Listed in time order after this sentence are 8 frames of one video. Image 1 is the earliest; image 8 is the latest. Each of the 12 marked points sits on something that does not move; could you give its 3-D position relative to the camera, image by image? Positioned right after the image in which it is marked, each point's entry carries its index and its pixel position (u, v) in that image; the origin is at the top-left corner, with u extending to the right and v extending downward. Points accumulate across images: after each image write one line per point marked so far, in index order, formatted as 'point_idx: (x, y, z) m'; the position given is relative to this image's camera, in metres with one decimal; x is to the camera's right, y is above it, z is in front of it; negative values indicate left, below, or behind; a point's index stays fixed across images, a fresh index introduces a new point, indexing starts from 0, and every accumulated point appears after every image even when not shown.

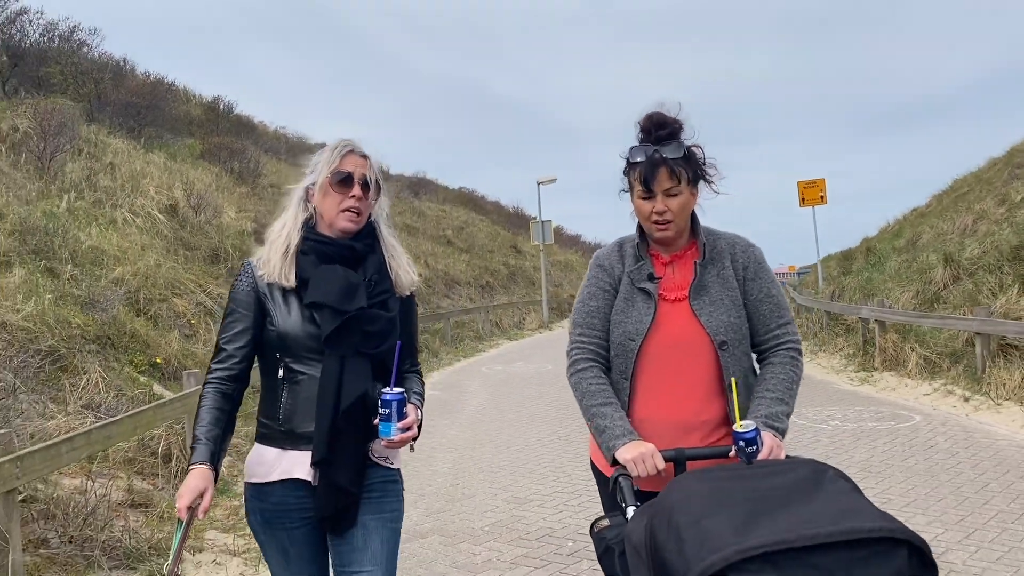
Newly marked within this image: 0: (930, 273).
0: (+6.3, +0.3, +12.5) m
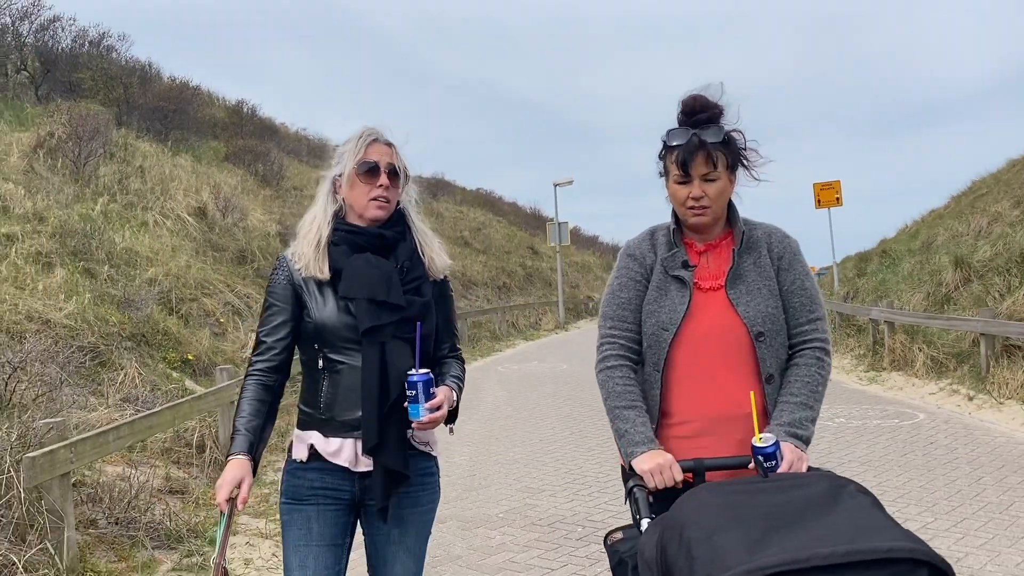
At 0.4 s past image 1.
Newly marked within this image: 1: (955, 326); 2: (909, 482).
0: (+6.6, +0.2, +12.7) m
1: (+5.0, -0.4, +9.4) m
2: (+2.8, -1.4, +5.8) m
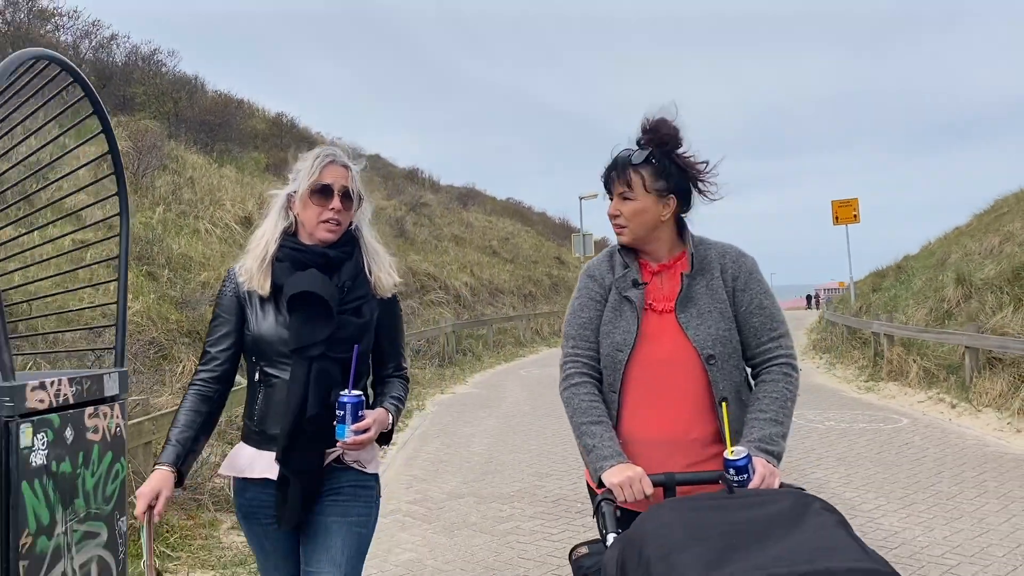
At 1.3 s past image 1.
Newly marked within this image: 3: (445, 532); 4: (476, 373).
0: (+6.9, 0.0, +13.3) m
1: (+5.2, -0.6, +10.0) m
2: (+2.8, -1.5, +6.5) m
3: (-0.4, -1.6, +5.5) m
4: (-0.7, -1.6, +15.9) m
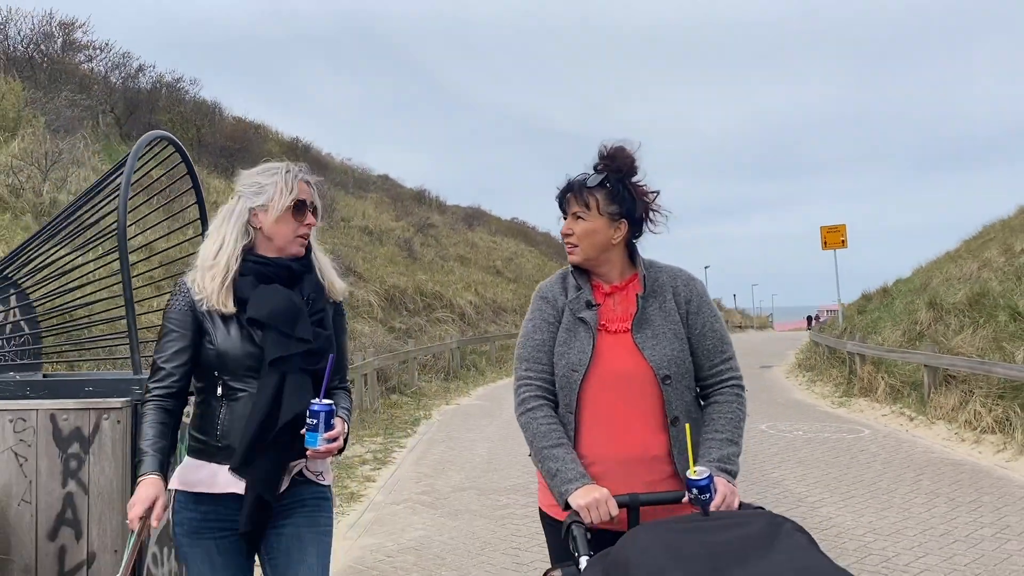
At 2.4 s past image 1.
0: (+6.9, -0.4, +14.2) m
1: (+5.2, -0.9, +10.9) m
2: (+2.8, -1.7, +7.4) m
3: (-0.5, -1.8, +6.4) m
4: (-0.7, -2.0, +16.8) m
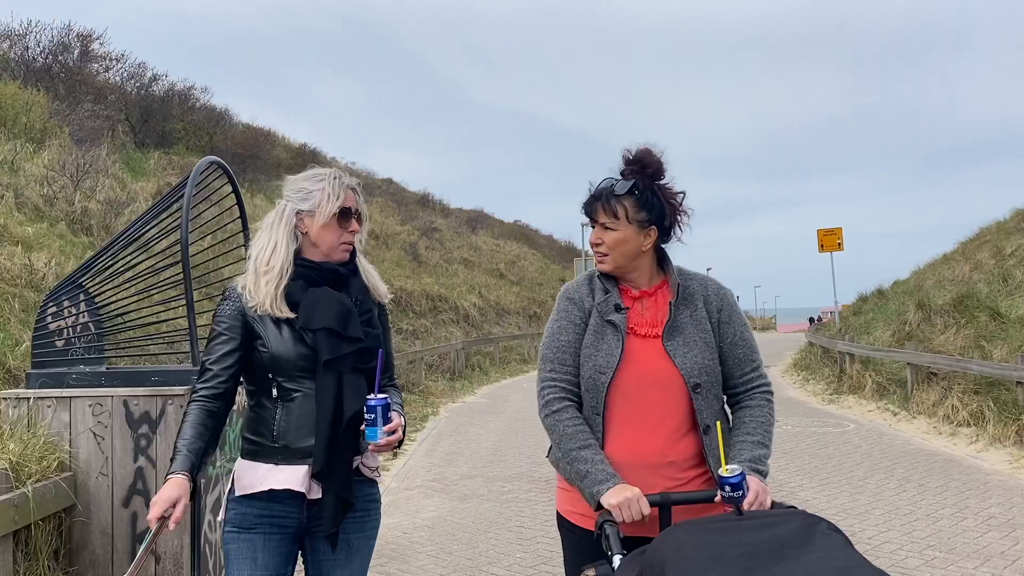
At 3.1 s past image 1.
0: (+7.0, -0.5, +14.8) m
1: (+5.3, -1.0, +11.5) m
2: (+2.9, -1.7, +8.0) m
3: (-0.4, -1.8, +7.0) m
4: (-0.6, -2.1, +17.4) m
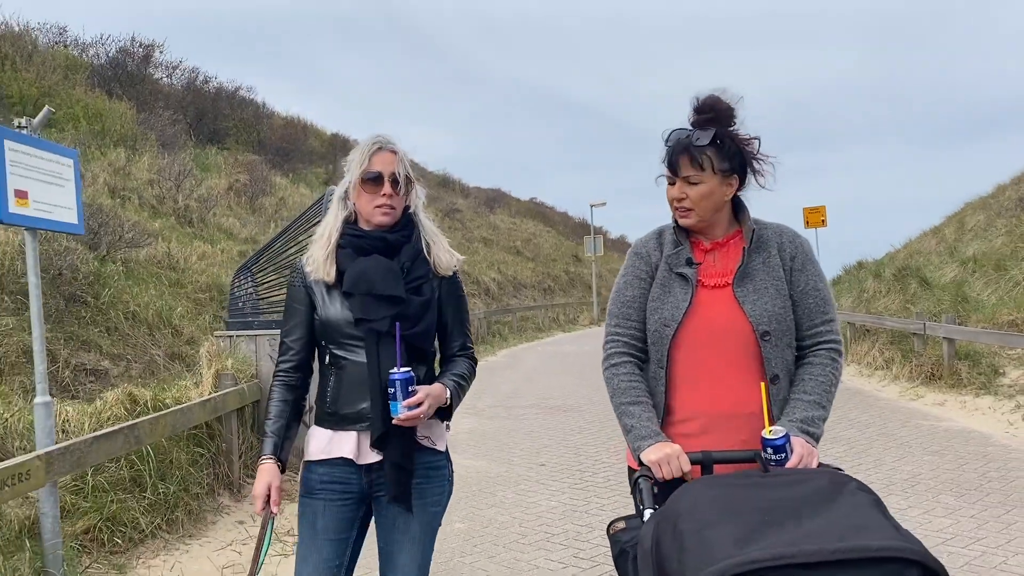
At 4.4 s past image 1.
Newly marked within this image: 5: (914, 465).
0: (+7.3, +0.1, +17.2) m
1: (+5.5, -0.5, +14.0) m
2: (+3.0, -1.4, +10.6) m
3: (-0.3, -1.5, +9.7) m
4: (-0.2, -1.5, +20.0) m
5: (+3.2, -1.4, +6.5) m
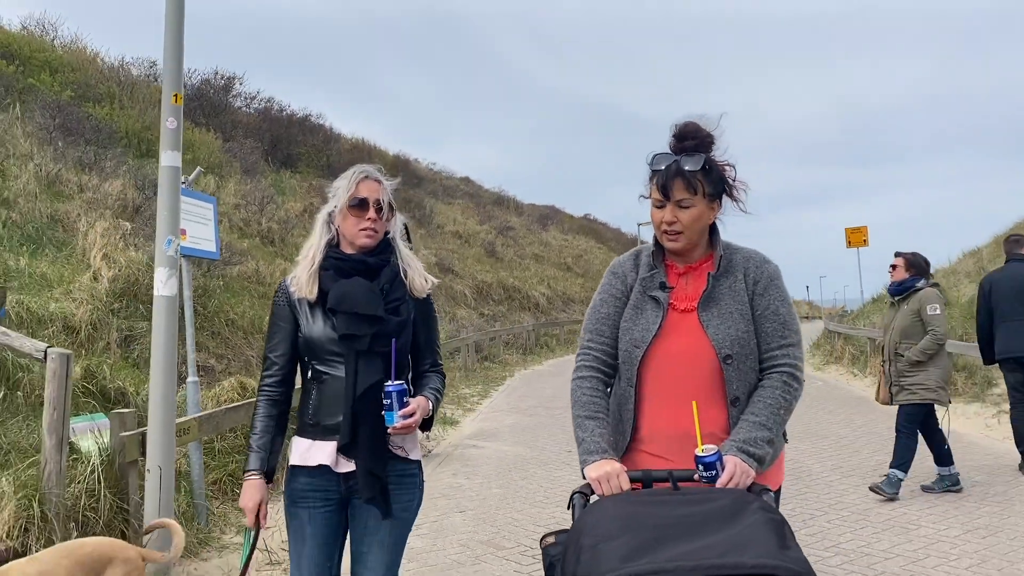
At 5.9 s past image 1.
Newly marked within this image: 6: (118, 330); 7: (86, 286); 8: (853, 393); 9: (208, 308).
0: (+8.3, -0.3, +18.1) m
1: (+6.3, -0.8, +15.0) m
2: (+3.6, -1.6, +11.7) m
3: (+0.2, -1.7, +11.0) m
4: (+1.0, -1.9, +21.4) m
5: (+3.5, -1.6, +7.7) m
6: (-3.6, -0.4, +7.7) m
7: (-4.1, 0.0, +8.0) m
8: (+5.2, -1.6, +12.6) m
9: (-3.6, -0.2, +9.7) m
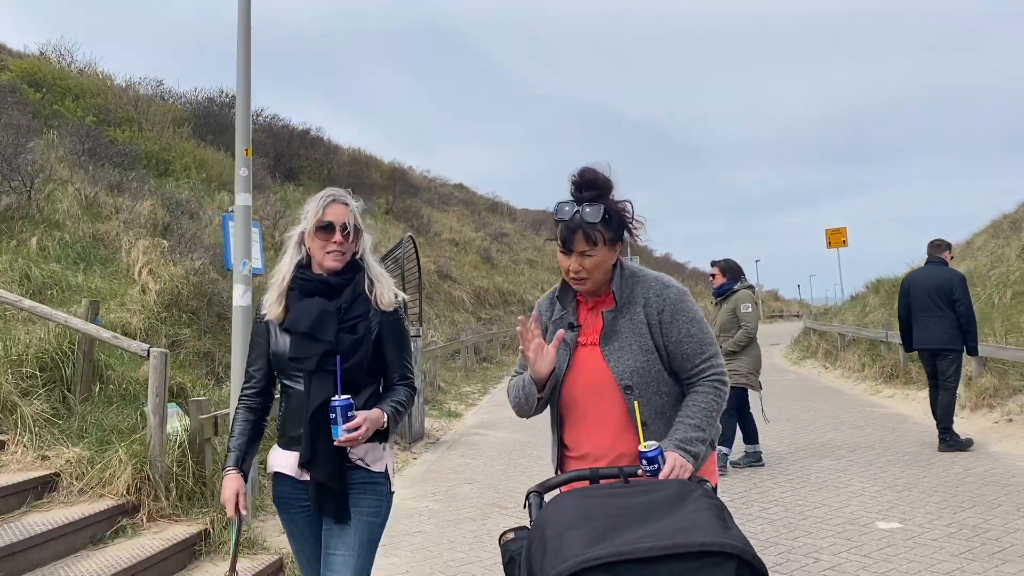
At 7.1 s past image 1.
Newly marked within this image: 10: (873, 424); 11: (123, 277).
0: (+8.2, -0.3, +19.3) m
1: (+6.2, -0.8, +16.2) m
2: (+3.6, -1.6, +12.9) m
3: (+0.2, -1.8, +12.2) m
4: (+0.9, -2.0, +22.5) m
5: (+3.5, -1.6, +8.9) m
6: (-3.7, -0.5, +8.8) m
7: (-4.1, -0.1, +9.1) m
8: (+5.1, -1.6, +13.8) m
9: (-3.6, -0.4, +10.9) m
10: (+4.2, -1.6, +9.6) m
11: (-4.6, +0.1, +9.8) m
